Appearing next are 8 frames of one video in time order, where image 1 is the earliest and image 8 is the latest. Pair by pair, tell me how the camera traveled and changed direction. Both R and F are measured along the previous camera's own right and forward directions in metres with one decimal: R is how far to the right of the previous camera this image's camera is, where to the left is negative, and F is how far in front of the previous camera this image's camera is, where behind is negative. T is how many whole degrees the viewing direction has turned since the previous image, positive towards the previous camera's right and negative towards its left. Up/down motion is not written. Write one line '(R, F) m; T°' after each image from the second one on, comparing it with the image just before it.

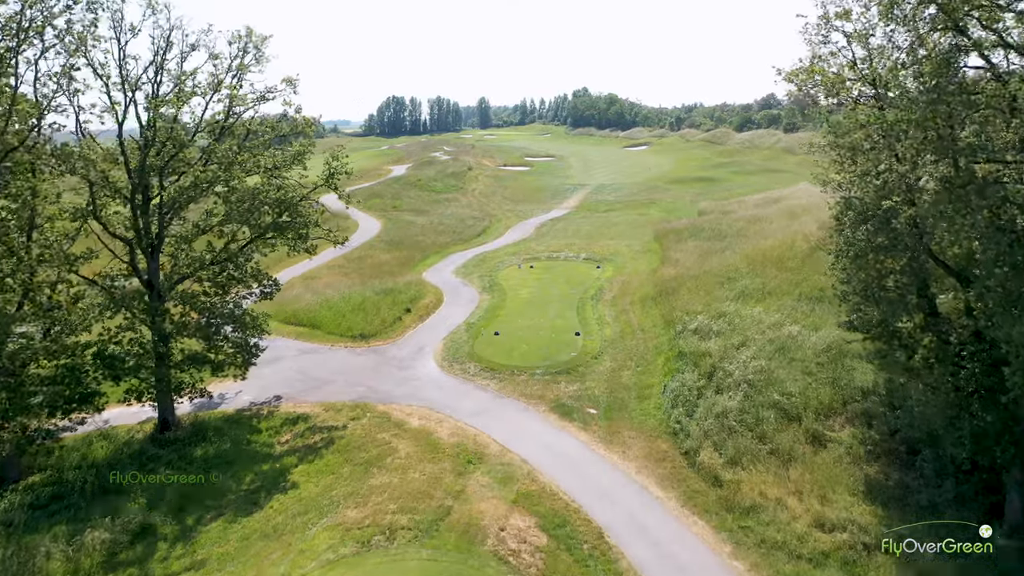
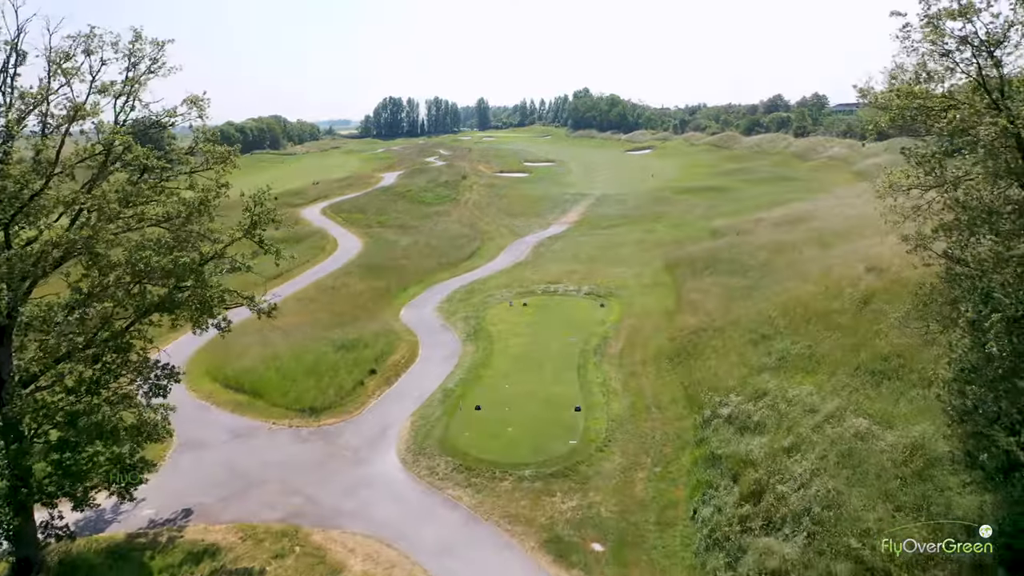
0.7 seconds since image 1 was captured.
(+0.6, +4.6) m; 0°
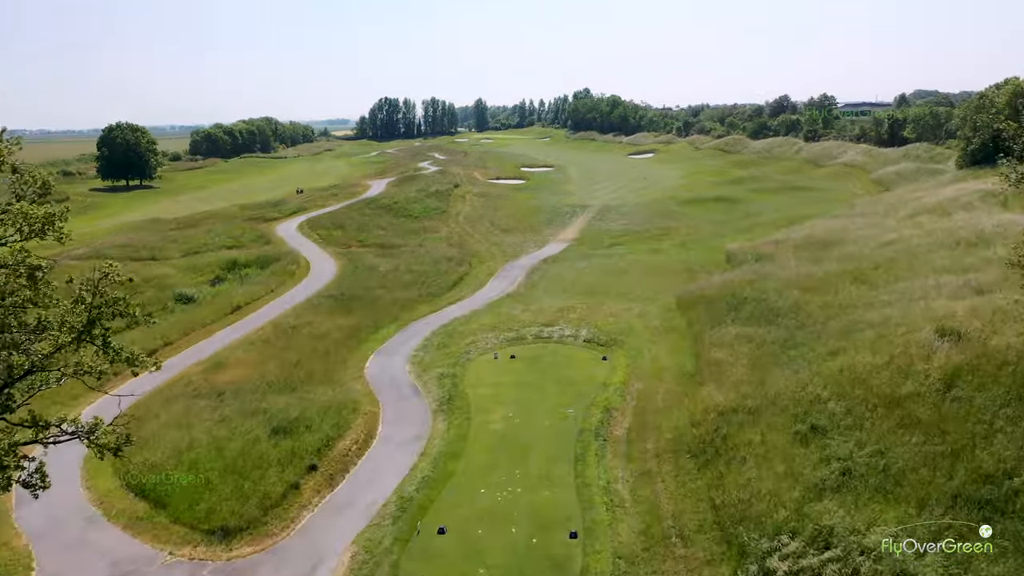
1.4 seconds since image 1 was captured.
(+0.7, +4.7) m; 0°
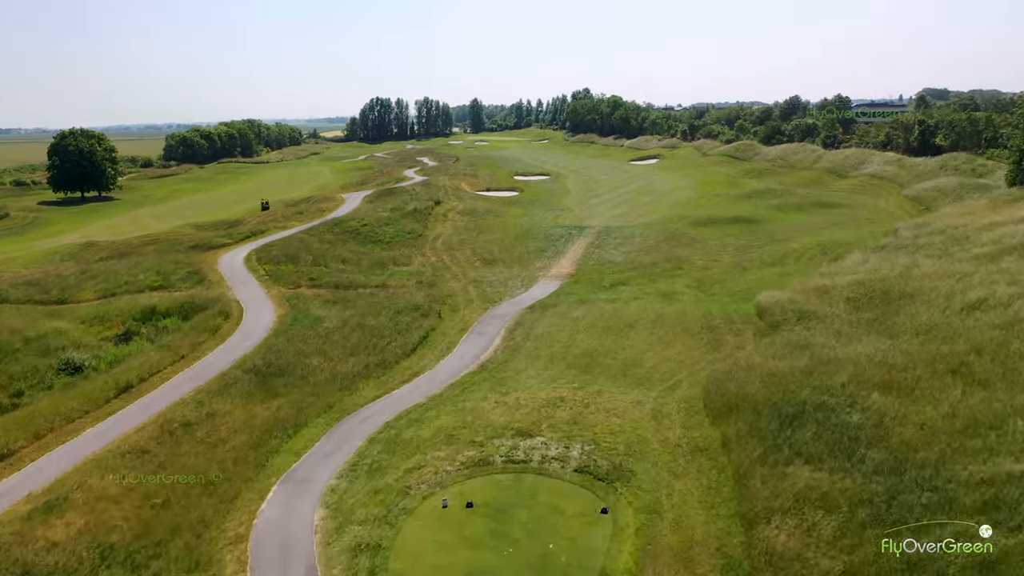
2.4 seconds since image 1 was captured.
(+1.4, +8.1) m; 0°
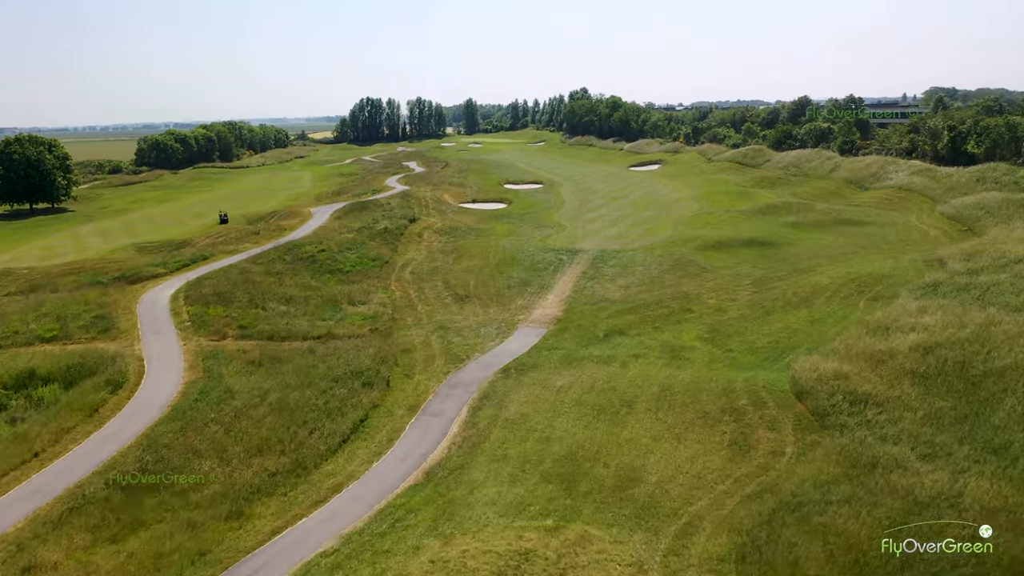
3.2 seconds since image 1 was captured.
(+1.7, +7.3) m; 0°
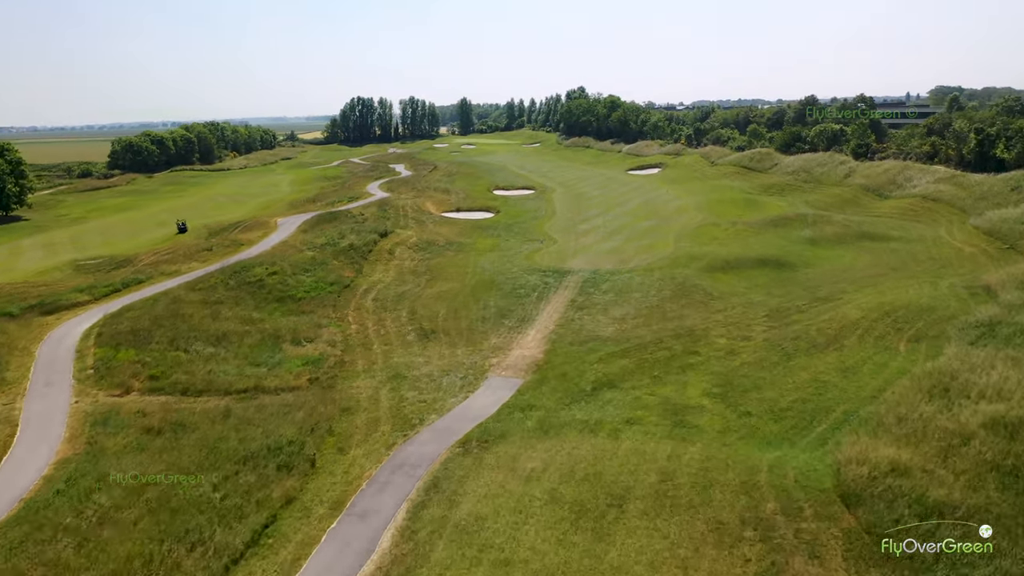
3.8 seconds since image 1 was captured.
(+1.7, +6.0) m; 0°
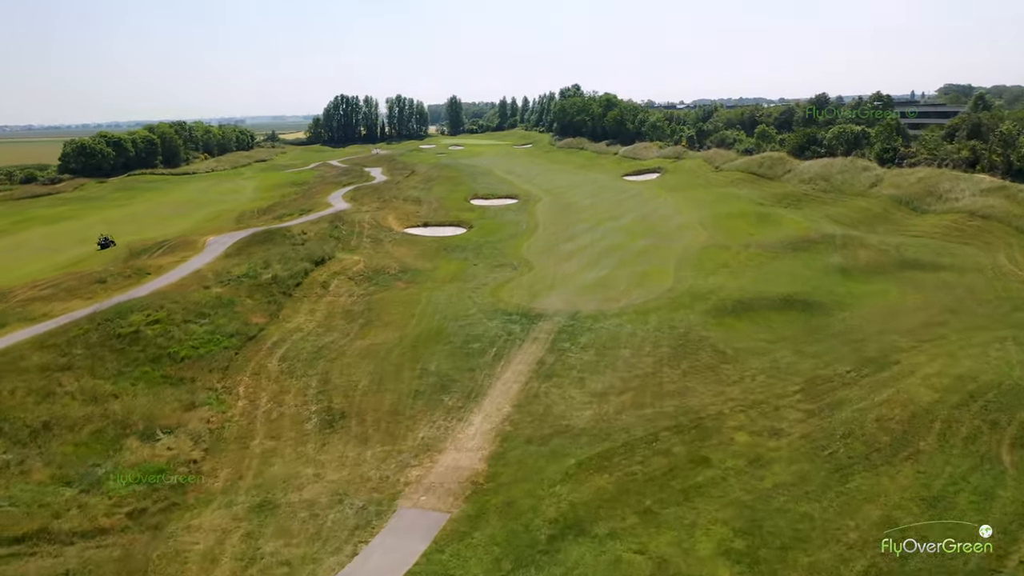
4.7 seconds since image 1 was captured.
(+2.9, +9.4) m; 0°
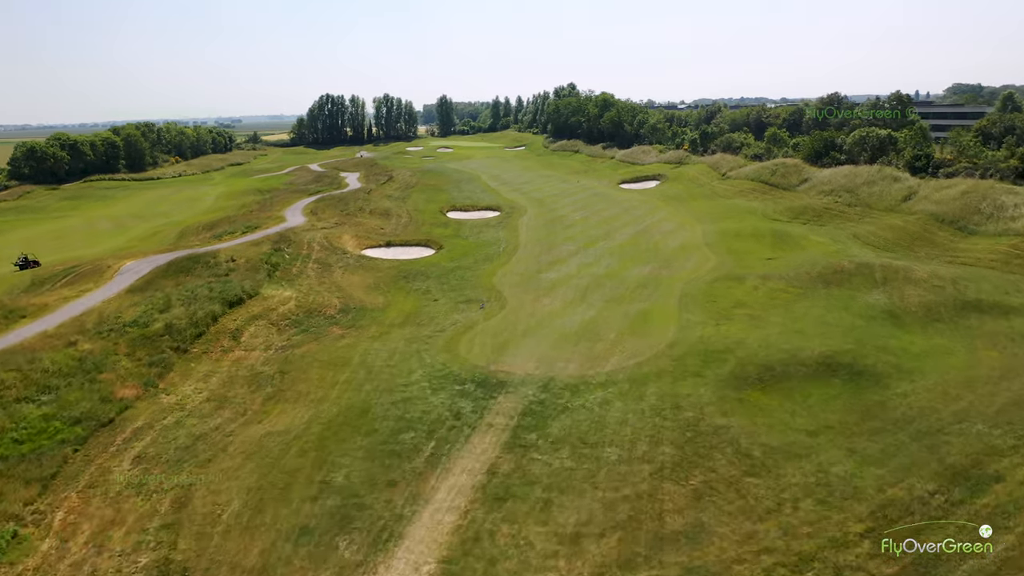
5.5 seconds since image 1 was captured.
(+2.4, +8.5) m; 0°
